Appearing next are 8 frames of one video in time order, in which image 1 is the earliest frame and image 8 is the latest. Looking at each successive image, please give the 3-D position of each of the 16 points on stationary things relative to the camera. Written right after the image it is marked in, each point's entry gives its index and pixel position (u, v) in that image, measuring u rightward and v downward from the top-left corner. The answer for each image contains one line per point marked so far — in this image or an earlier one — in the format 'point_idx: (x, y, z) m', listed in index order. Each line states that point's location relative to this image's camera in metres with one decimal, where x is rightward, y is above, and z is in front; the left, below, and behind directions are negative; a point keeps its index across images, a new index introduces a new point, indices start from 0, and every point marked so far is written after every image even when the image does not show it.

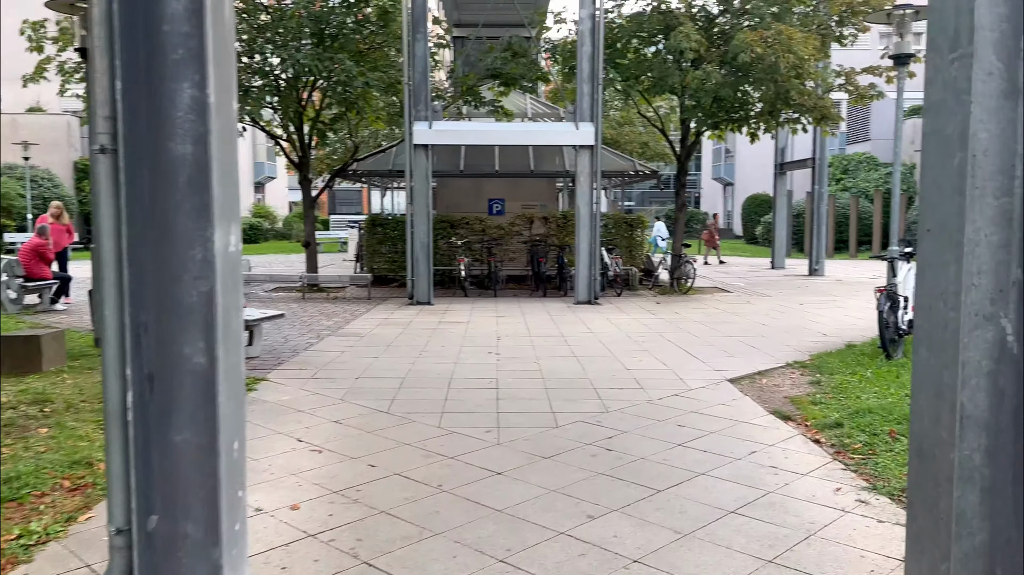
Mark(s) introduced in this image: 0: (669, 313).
0: (+2.3, -0.4, +11.2) m
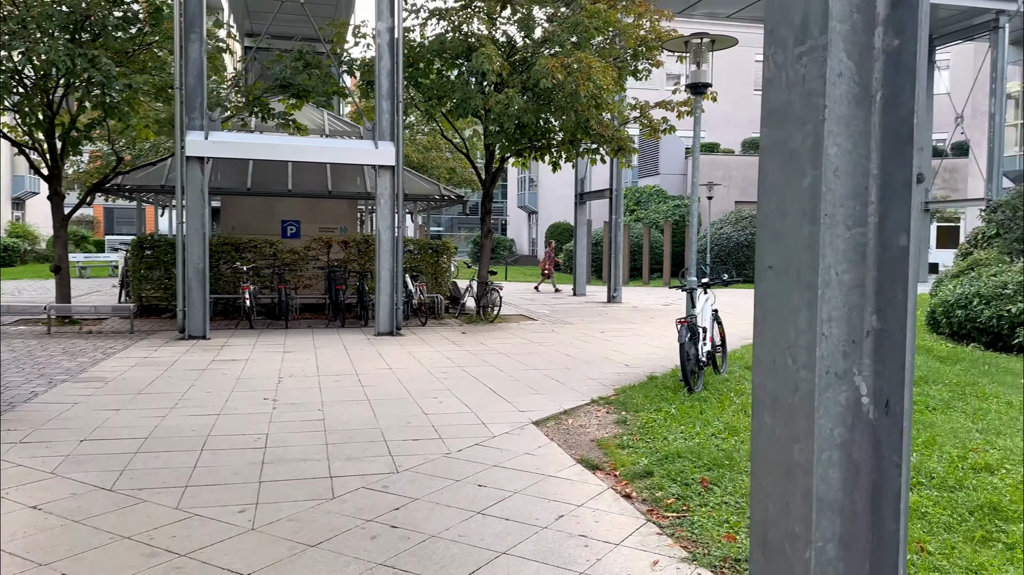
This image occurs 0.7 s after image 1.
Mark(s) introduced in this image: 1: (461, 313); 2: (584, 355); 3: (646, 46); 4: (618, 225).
0: (-0.5, -0.8, +10.6) m
1: (-1.0, -0.5, +14.8) m
2: (+0.9, -0.8, +9.5) m
3: (+2.2, +4.0, +13.1) m
4: (+2.5, +1.5, +18.1) m
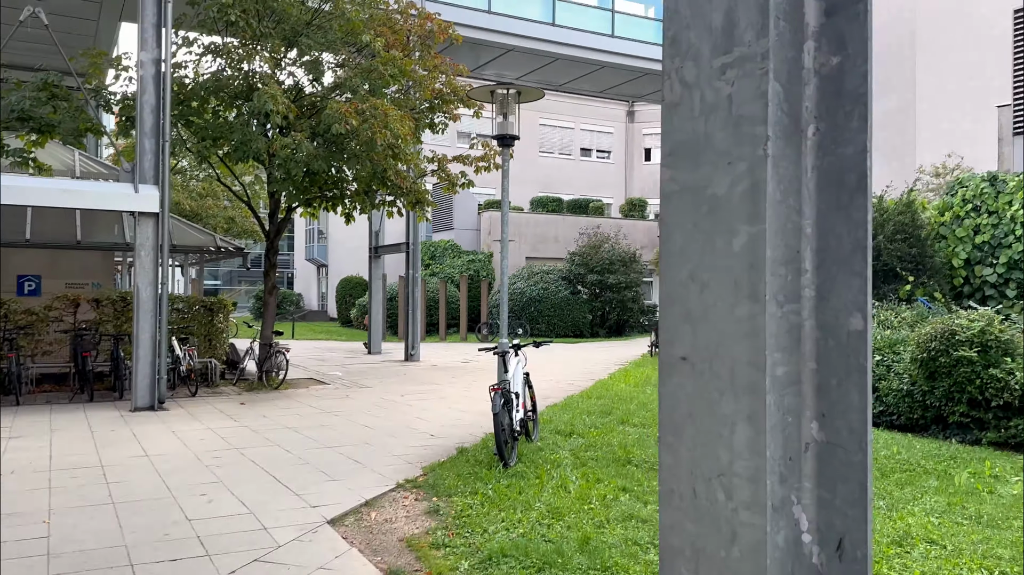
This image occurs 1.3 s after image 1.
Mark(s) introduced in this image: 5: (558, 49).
0: (-3.1, -1.6, +9.4) m
1: (-4.6, -1.6, +13.3) m
2: (-1.4, -1.5, +8.6) m
3: (-1.2, +3.1, +12.7) m
4: (-2.2, +0.2, +17.4) m
5: (+1.1, +5.9, +19.2) m
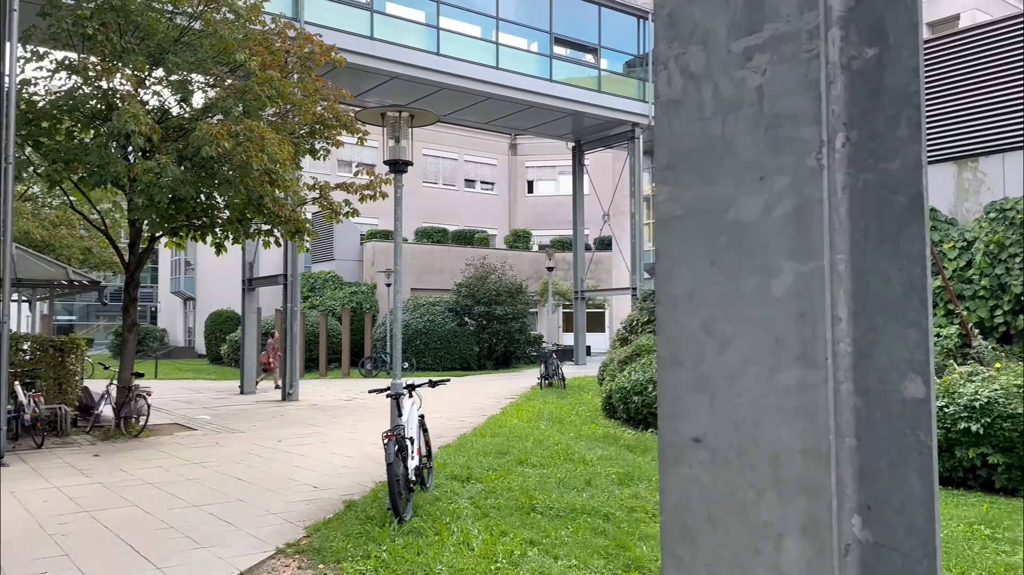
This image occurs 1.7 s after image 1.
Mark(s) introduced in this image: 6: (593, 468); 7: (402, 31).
0: (-4.3, -2.0, +8.3) m
1: (-6.4, -2.1, +12.0) m
2: (-2.5, -1.9, +7.8) m
3: (-3.0, +2.5, +12.1) m
4: (-4.7, -0.5, +16.5) m
5: (-1.7, +5.1, +18.9) m
6: (+0.8, -1.8, +7.7) m
7: (-2.6, +6.0, +18.2) m
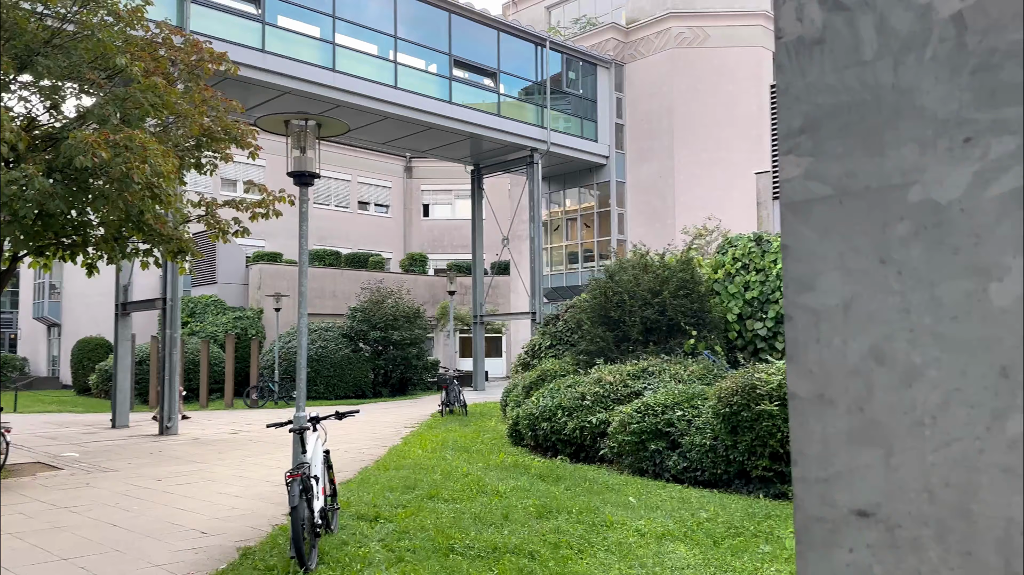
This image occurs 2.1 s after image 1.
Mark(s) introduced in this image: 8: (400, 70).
0: (-5.2, -2.2, +7.2) m
1: (-7.8, -2.5, +10.5) m
2: (-3.3, -2.1, +7.0) m
3: (-4.4, +2.2, +11.3) m
4: (-6.7, -1.0, +15.3) m
5: (-4.1, +4.5, +18.3) m
6: (0.0, -2.0, +7.3) m
7: (-4.9, +5.5, +17.5) m
8: (-2.8, +5.5, +19.7) m
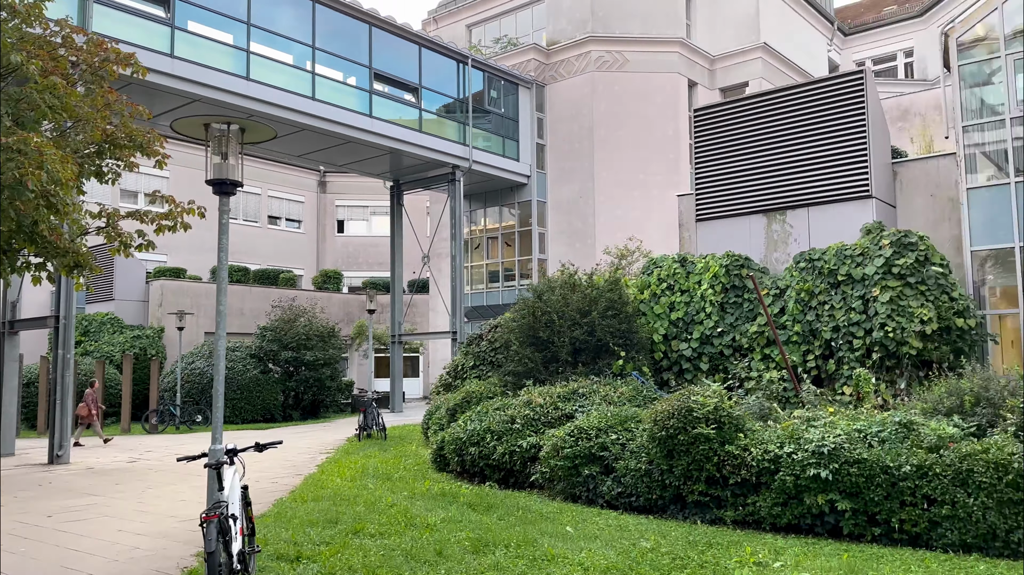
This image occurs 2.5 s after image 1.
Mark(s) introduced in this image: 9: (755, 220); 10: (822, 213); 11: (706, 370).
0: (-5.7, -2.3, +6.2) m
1: (-8.7, -2.7, +9.2) m
2: (-3.9, -2.3, +6.2) m
3: (-5.4, +2.0, +10.5) m
4: (-8.1, -1.3, +14.1) m
5: (-5.9, +4.1, +17.5) m
6: (-0.6, -2.2, +6.9) m
7: (-6.6, +5.1, +16.7) m
8: (-4.7, +5.0, +19.0) m
9: (+3.9, +1.1, +12.6) m
10: (+4.8, +1.1, +11.9) m
11: (+3.0, -1.3, +11.9) m
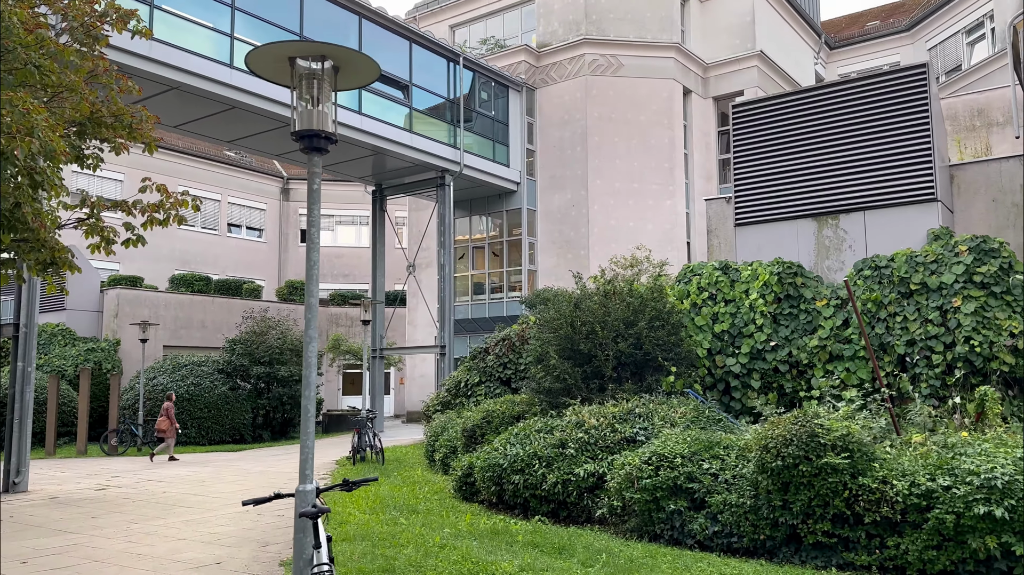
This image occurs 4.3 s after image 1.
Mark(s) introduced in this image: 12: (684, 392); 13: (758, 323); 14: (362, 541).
0: (-4.9, -2.3, +4.6) m
1: (-8.0, -2.6, +7.4) m
2: (-3.0, -2.2, +4.7) m
3: (-4.8, +1.9, +9.0) m
4: (-7.8, -1.4, +12.4) m
5: (-5.7, +4.0, +16.0) m
6: (+0.2, -2.2, +5.6) m
7: (-6.3, +5.0, +15.1) m
8: (-4.7, +4.8, +17.6) m
9: (+4.4, +1.0, +11.7) m
10: (+5.2, +1.0, +11.1) m
11: (+3.4, -1.4, +10.8) m
12: (+2.3, -1.4, +10.3) m
13: (+3.5, -0.5, +10.9) m
14: (-1.5, -2.5, +7.6) m
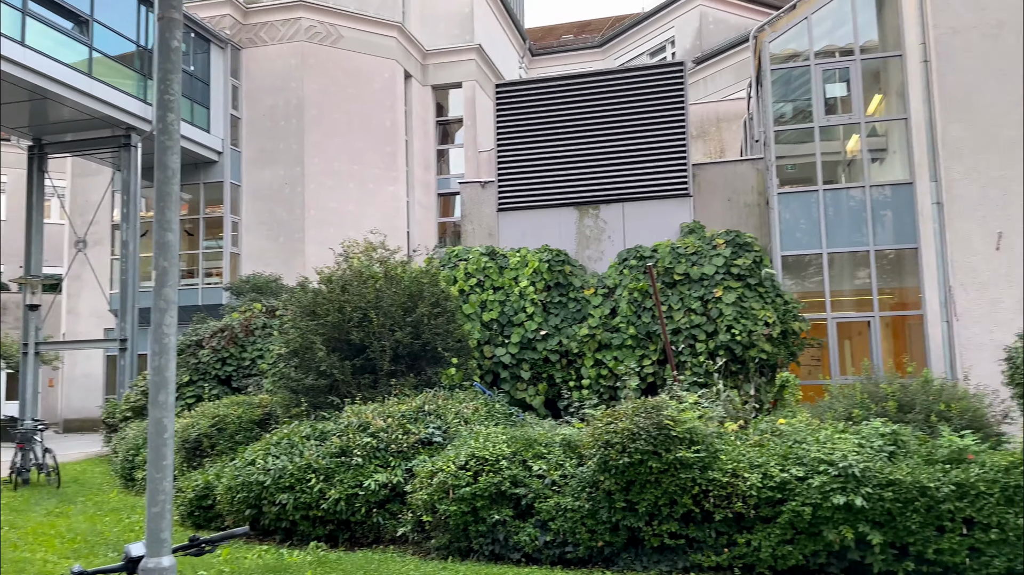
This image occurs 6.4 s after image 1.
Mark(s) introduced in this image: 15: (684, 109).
0: (-4.9, -2.0, +1.3) m
1: (-8.9, -2.2, +2.6) m
2: (-3.2, -1.9, +2.1) m
3: (-6.4, +2.3, +5.3) m
4: (-10.6, -1.0, +7.2) m
5: (-10.1, +4.4, +11.4) m
6: (-0.7, -2.0, +4.3) m
7: (-10.3, +5.4, +10.3) m
8: (-9.8, +5.3, +13.3) m
9: (+0.8, +1.1, +11.6) m
10: (+1.8, +1.1, +11.3) m
11: (+0.2, -1.2, +10.4) m
12: (-0.6, -1.2, +9.4) m
13: (+0.2, -0.3, +10.5) m
14: (-3.0, -2.2, +5.4) m
15: (+2.5, +2.6, +11.4) m
